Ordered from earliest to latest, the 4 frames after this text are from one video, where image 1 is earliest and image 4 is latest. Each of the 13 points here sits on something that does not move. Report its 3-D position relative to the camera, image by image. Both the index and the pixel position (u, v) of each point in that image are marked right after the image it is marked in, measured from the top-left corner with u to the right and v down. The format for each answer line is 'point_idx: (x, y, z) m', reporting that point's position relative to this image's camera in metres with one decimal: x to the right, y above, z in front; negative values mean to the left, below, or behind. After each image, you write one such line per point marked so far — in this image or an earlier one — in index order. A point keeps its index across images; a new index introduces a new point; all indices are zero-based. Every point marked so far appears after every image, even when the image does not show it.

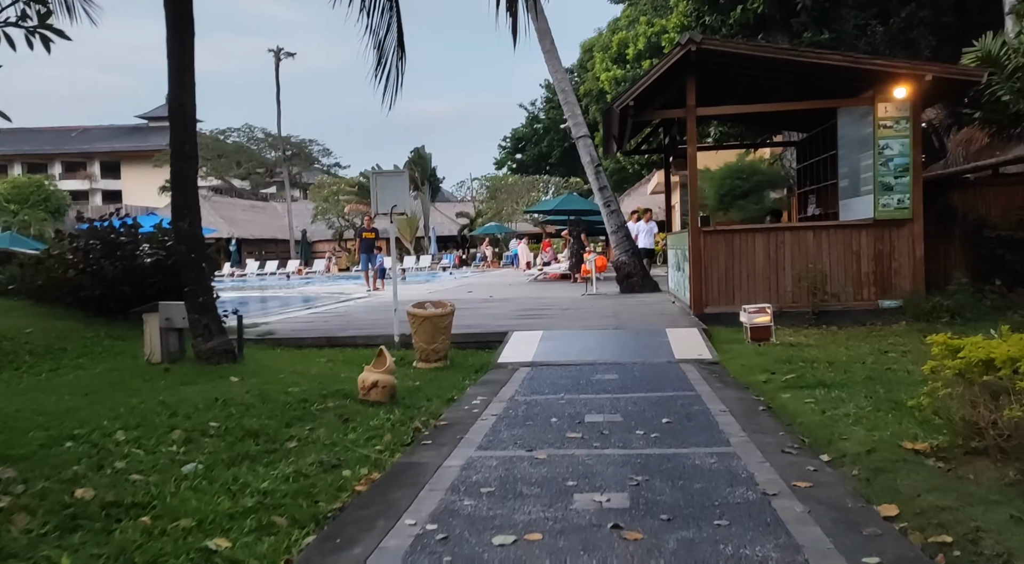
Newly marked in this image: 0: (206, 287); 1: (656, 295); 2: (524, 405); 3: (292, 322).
0: (-2.6, 0.0, +7.0) m
1: (+2.5, -0.3, +14.4) m
2: (+0.1, -0.8, +5.5) m
3: (-3.0, -0.6, +11.4) m
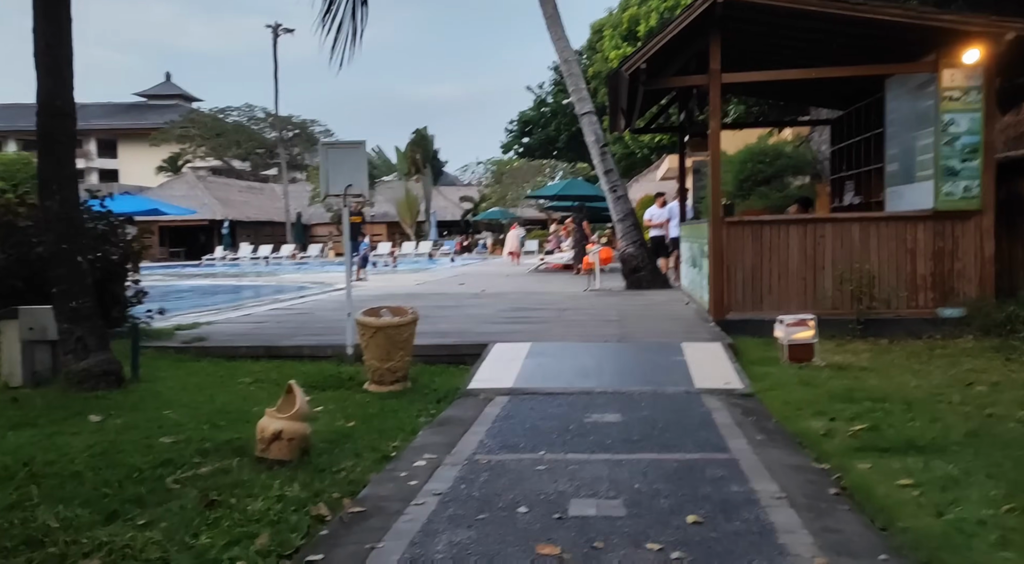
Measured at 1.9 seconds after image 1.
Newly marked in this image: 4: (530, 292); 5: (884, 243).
0: (-2.8, 0.0, +5.4) m
1: (+2.4, -0.2, +12.8) m
2: (-0.1, -0.9, +3.8) m
3: (-3.2, -0.5, +9.7) m
4: (+0.3, -0.2, +14.0) m
5: (+3.8, +0.4, +8.3) m
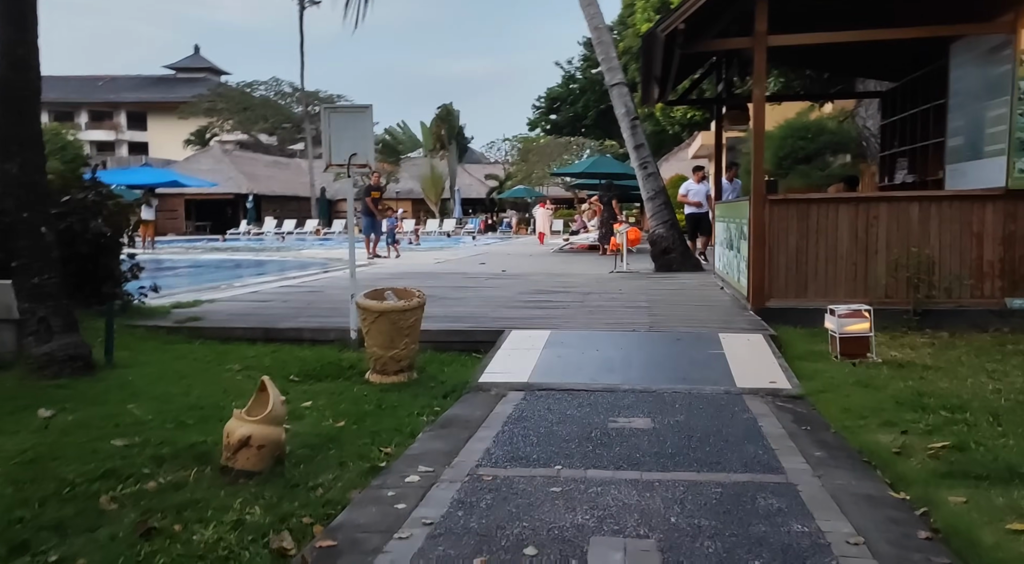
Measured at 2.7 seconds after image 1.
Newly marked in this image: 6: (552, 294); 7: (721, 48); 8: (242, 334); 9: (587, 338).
0: (-2.7, +0.1, +4.8) m
1: (+2.7, +0.1, +12.0) m
2: (-0.1, -0.8, +3.2) m
3: (-3.0, -0.2, +9.1) m
4: (+0.7, +0.1, +13.3) m
5: (+4.0, +0.5, +7.5) m
6: (+0.5, -0.1, +9.9) m
7: (+2.0, +2.3, +7.9) m
8: (-2.2, -0.4, +6.8) m
9: (+0.6, -0.4, +6.4) m
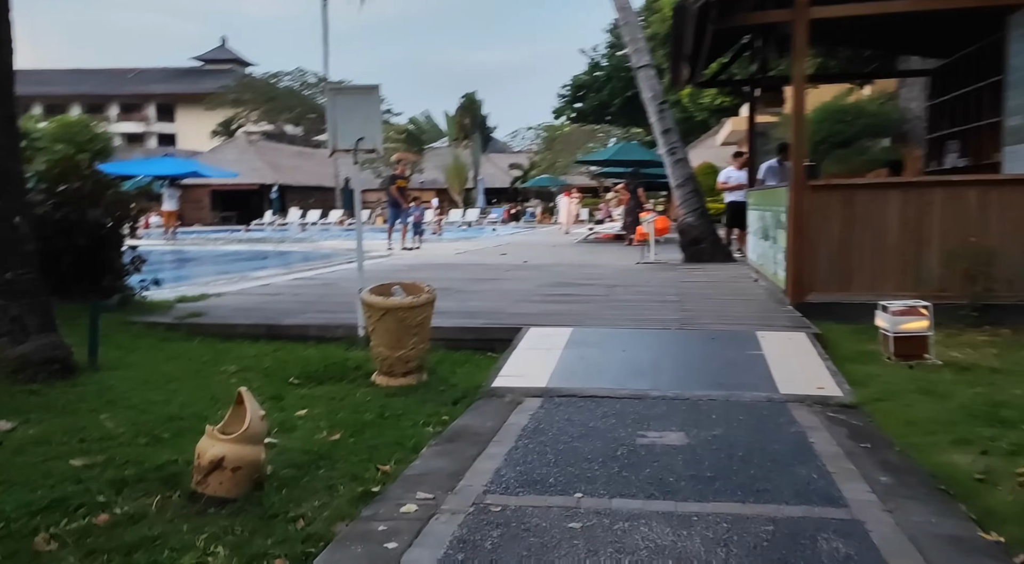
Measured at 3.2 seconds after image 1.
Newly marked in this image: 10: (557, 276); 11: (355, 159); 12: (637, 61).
0: (-2.6, +0.1, +4.4) m
1: (+3.1, +0.2, +11.4) m
2: (0.0, -0.8, +2.7) m
3: (-2.7, -0.1, +8.8) m
4: (+1.0, +0.3, +12.7) m
5: (+4.1, +0.6, +6.8) m
6: (+0.7, -0.1, +9.4) m
7: (+2.2, +2.3, +7.3) m
8: (-2.1, -0.4, +6.4) m
9: (+0.7, -0.4, +5.9) m
10: (+0.6, +0.1, +10.8) m
11: (-1.2, +0.9, +6.0) m
12: (+2.0, +3.5, +13.0) m
